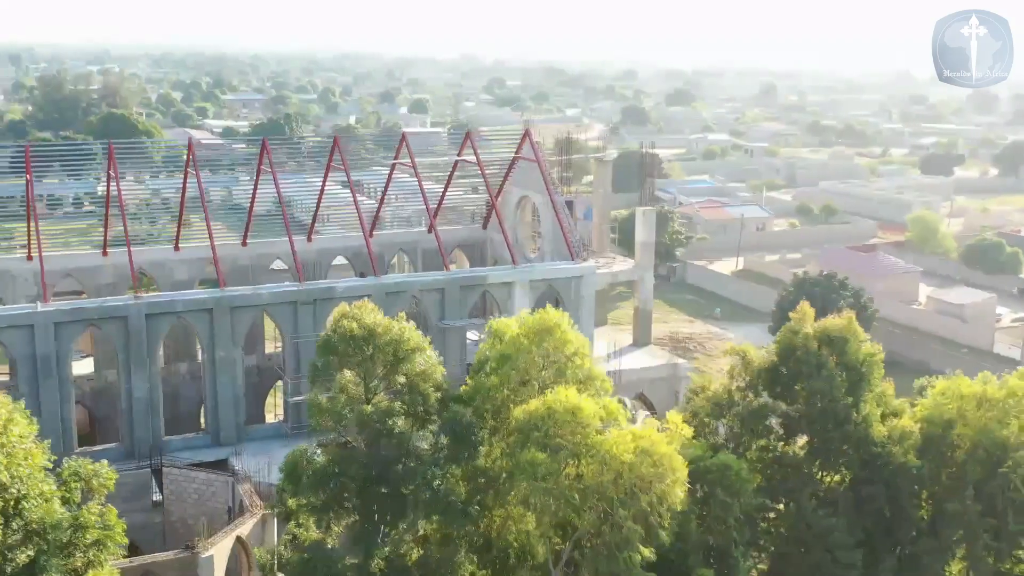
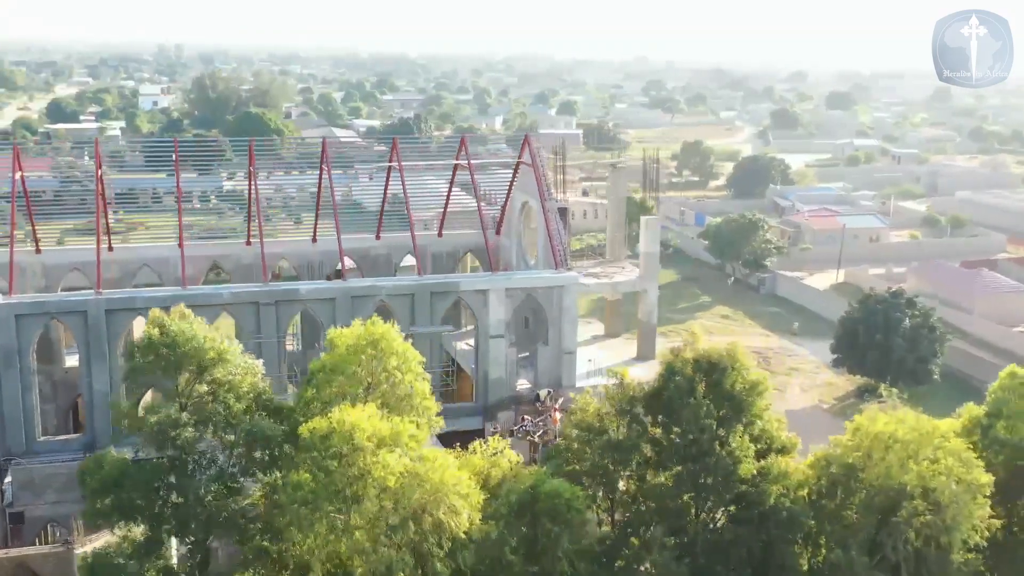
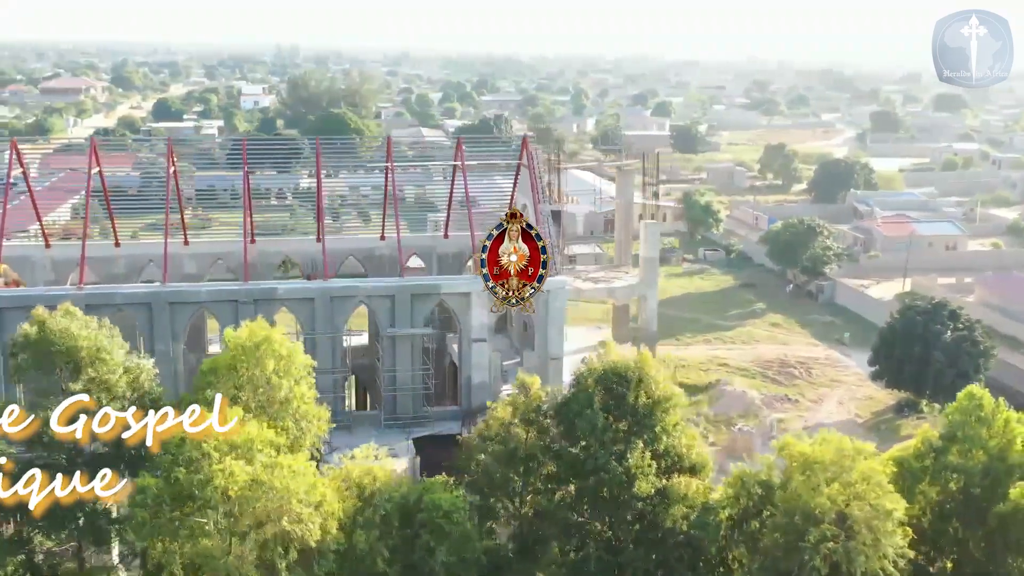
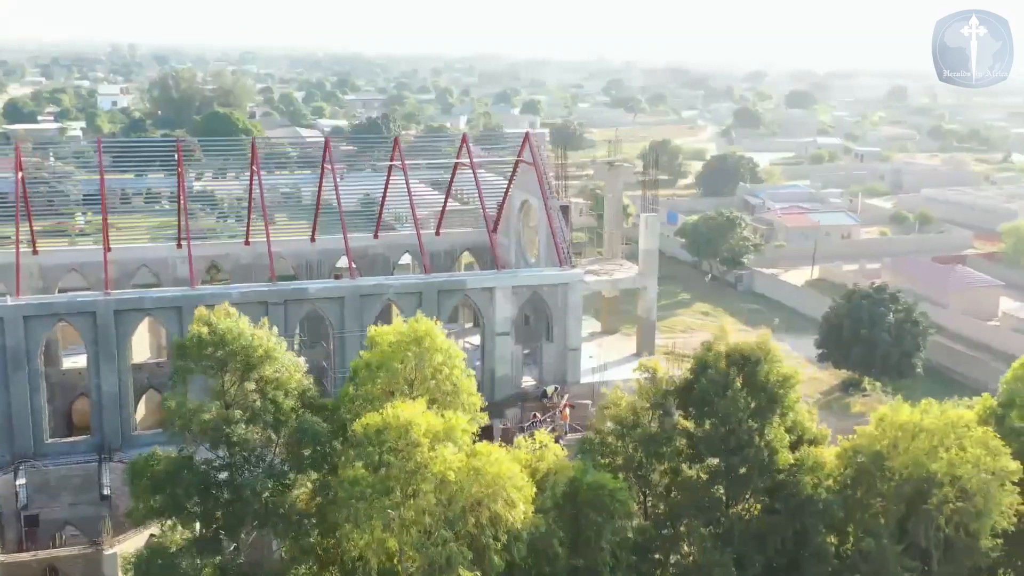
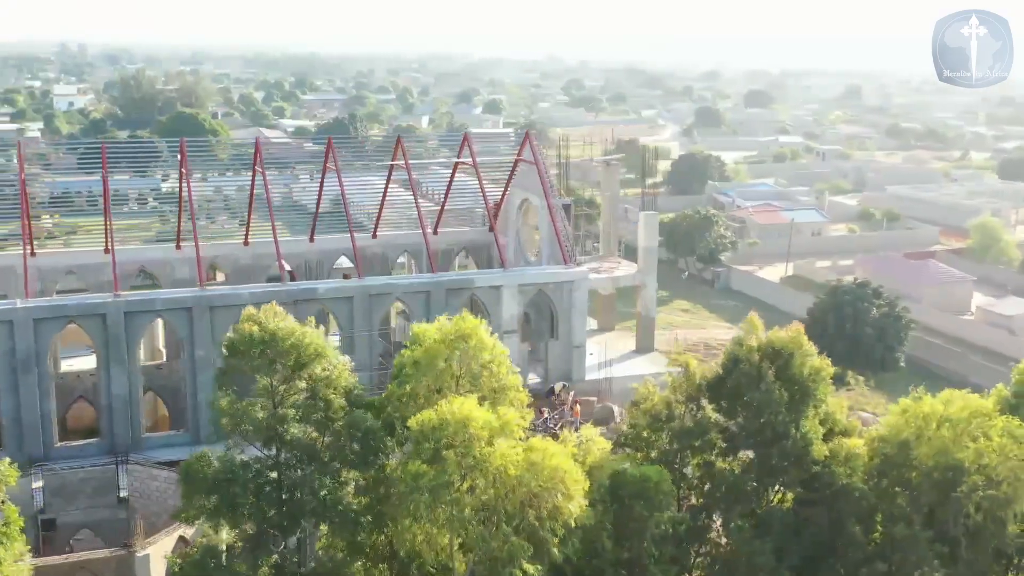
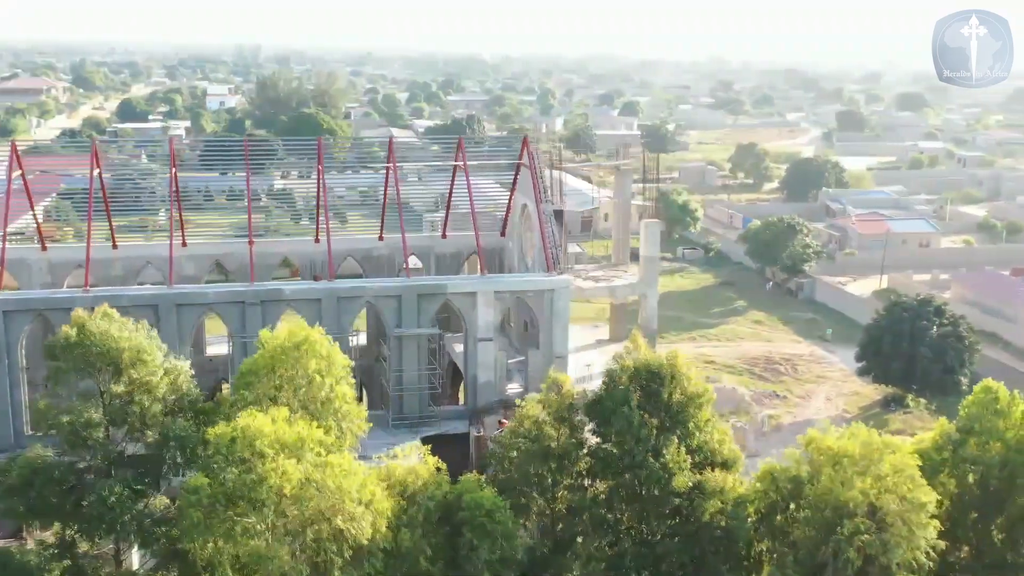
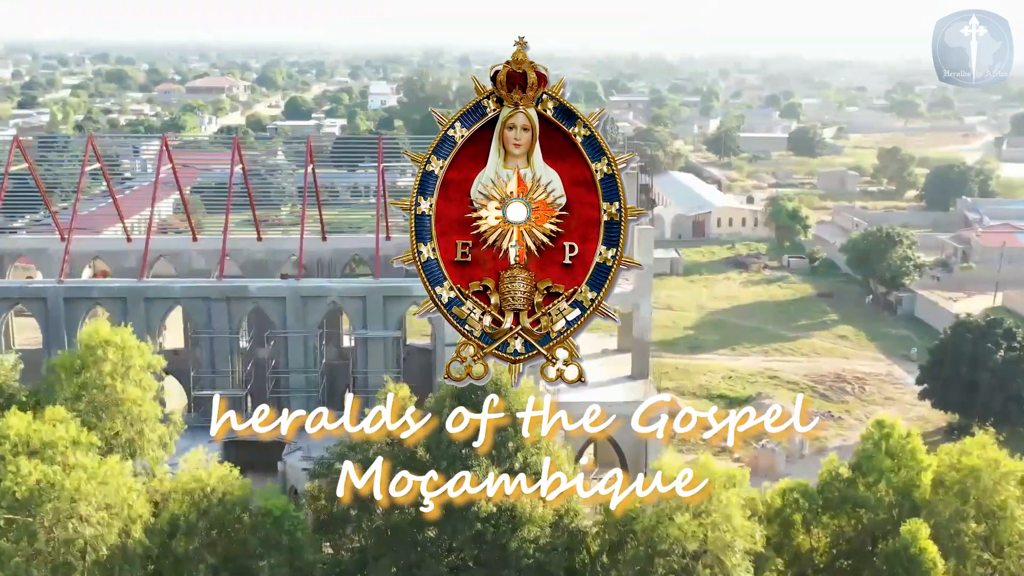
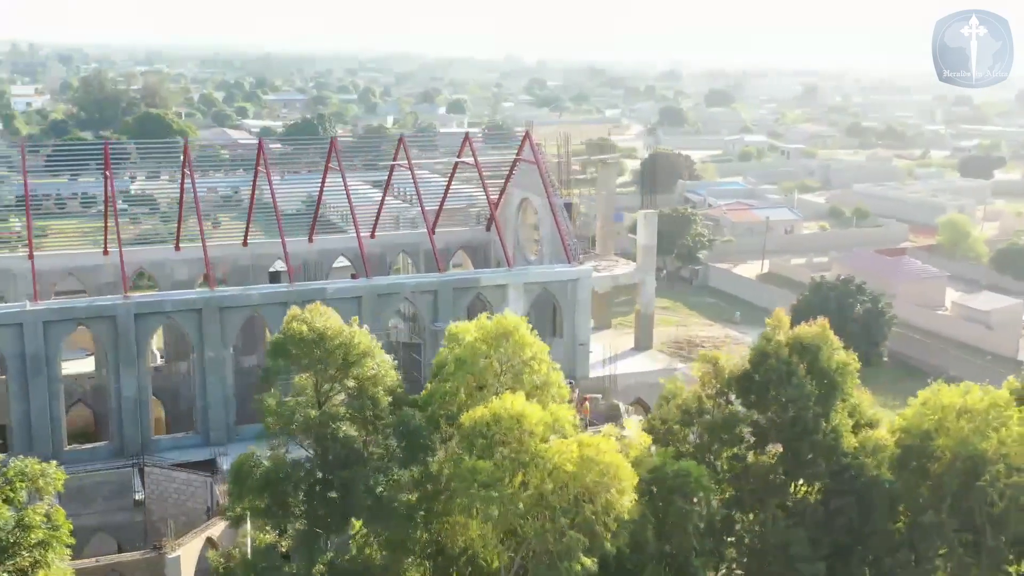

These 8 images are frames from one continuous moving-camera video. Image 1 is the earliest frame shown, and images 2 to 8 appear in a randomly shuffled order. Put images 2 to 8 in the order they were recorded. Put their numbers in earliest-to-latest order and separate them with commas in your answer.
8, 5, 4, 2, 6, 3, 7
